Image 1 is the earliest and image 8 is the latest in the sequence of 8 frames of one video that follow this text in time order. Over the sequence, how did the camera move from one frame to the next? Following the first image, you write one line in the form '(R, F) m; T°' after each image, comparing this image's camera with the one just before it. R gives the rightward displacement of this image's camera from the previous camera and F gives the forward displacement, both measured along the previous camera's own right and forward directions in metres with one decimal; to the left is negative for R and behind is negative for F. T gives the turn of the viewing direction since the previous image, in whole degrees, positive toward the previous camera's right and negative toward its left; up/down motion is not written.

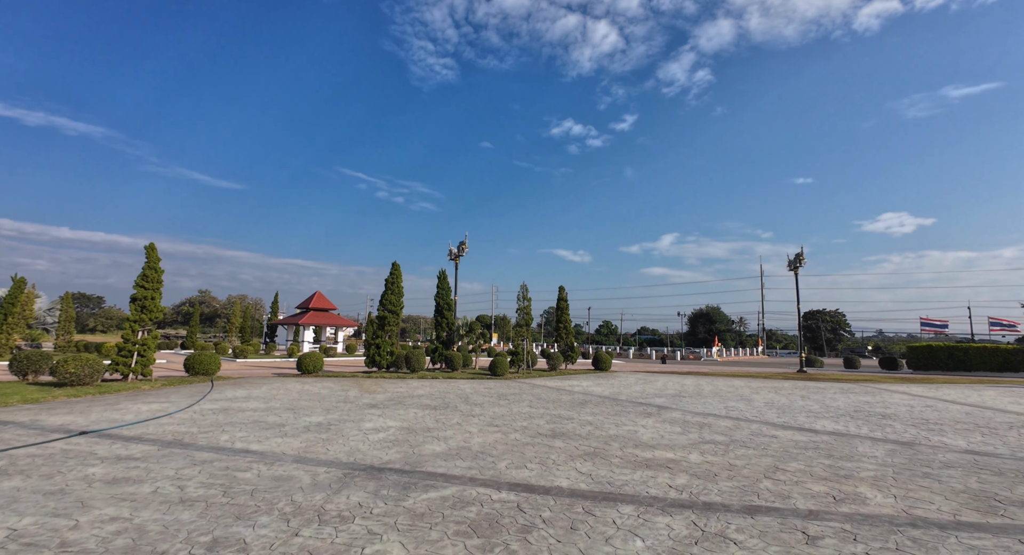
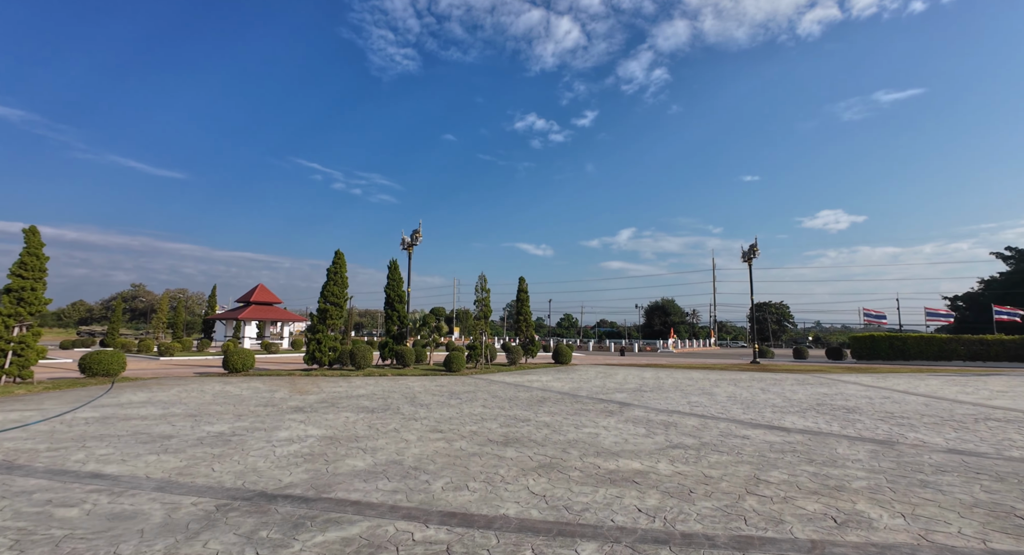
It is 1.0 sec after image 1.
(+0.2, +1.1) m; +5°
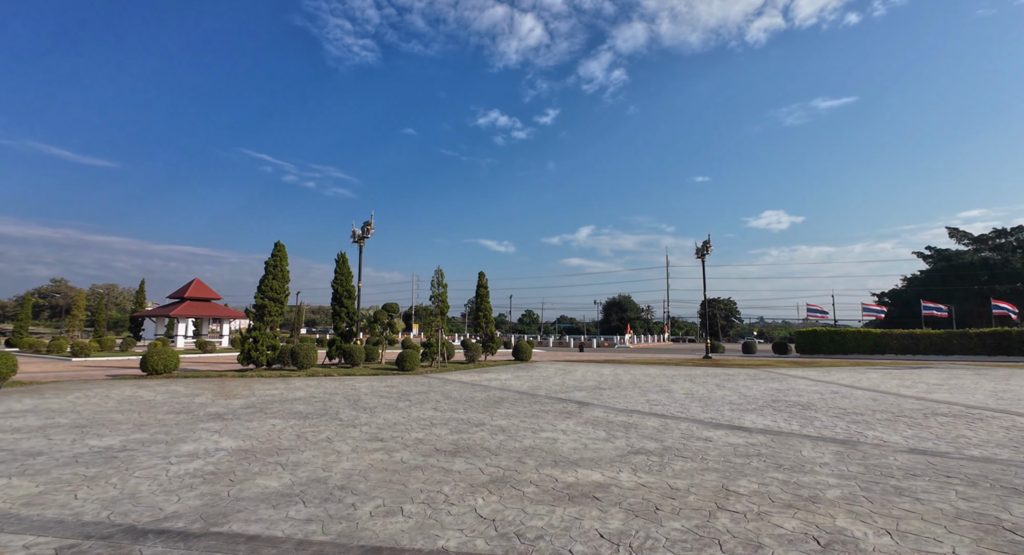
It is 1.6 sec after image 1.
(+0.1, +0.7) m; +5°
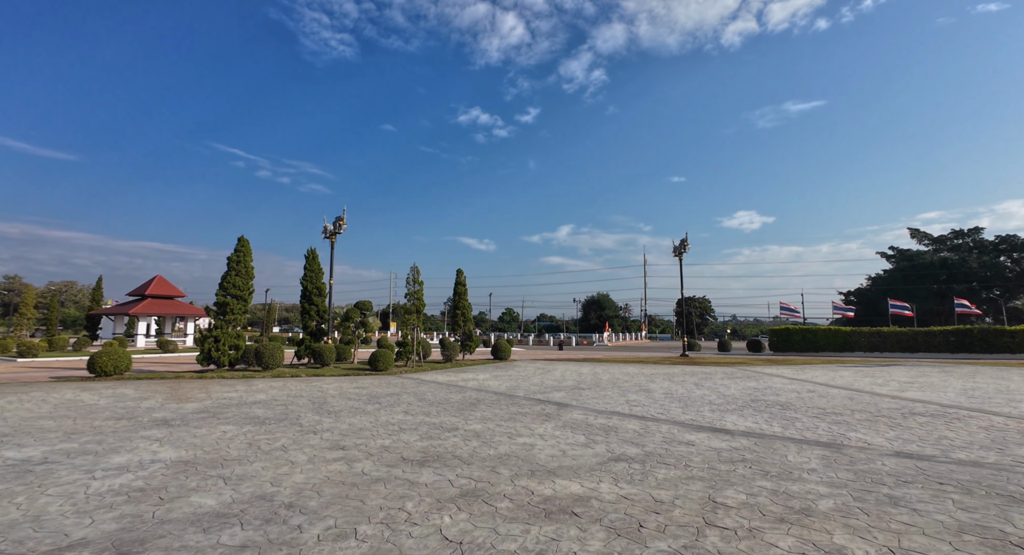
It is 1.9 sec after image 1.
(+0.1, +0.4) m; +3°
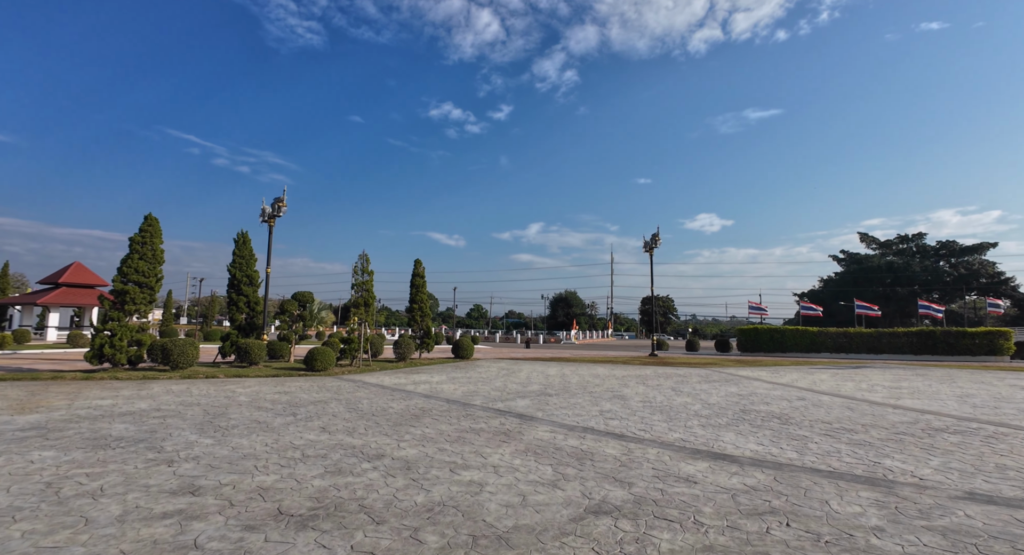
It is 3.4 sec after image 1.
(+0.2, +1.9) m; +4°
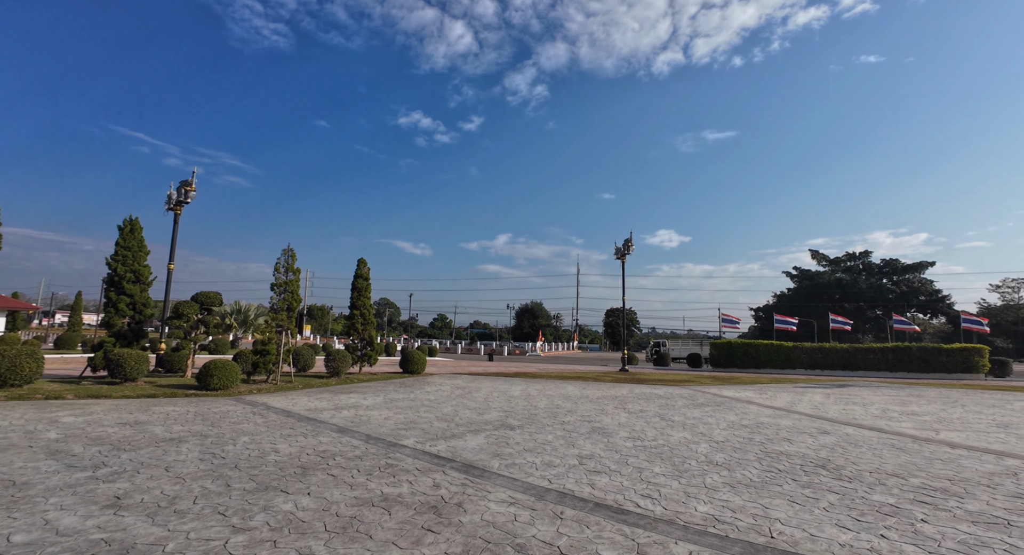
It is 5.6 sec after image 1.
(+0.3, +2.9) m; +4°
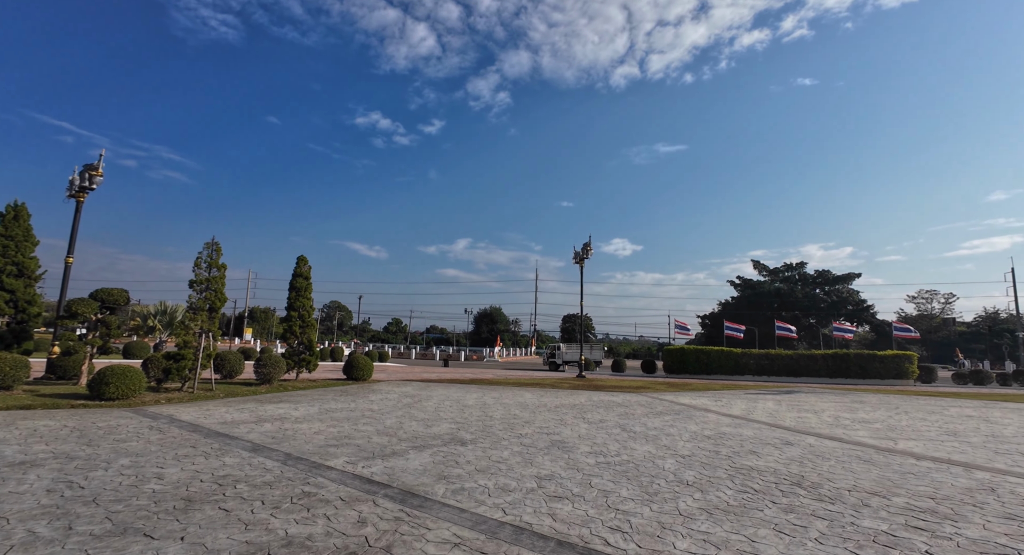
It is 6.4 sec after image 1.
(+0.1, +0.9) m; +5°
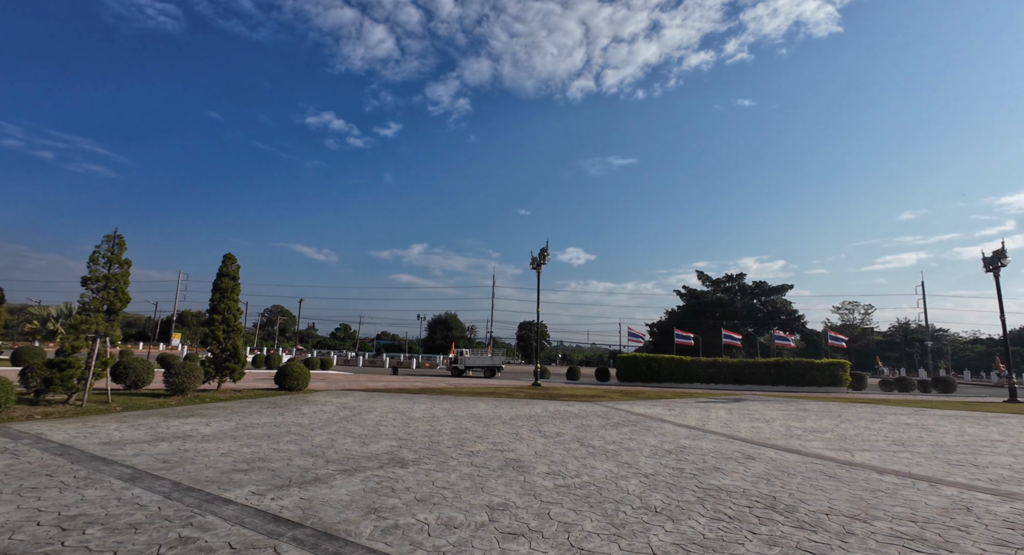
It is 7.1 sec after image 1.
(+0.1, +0.9) m; +5°
